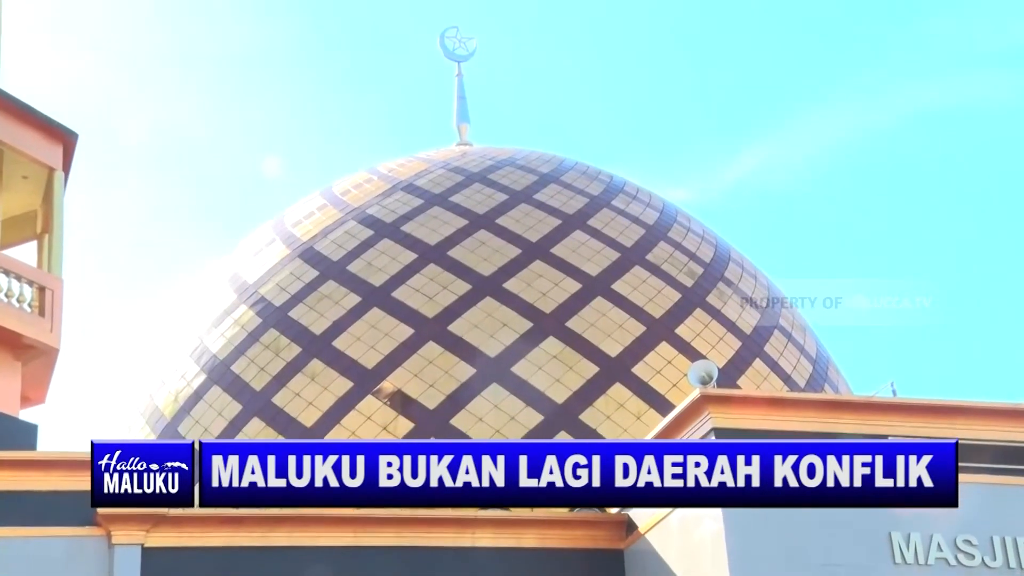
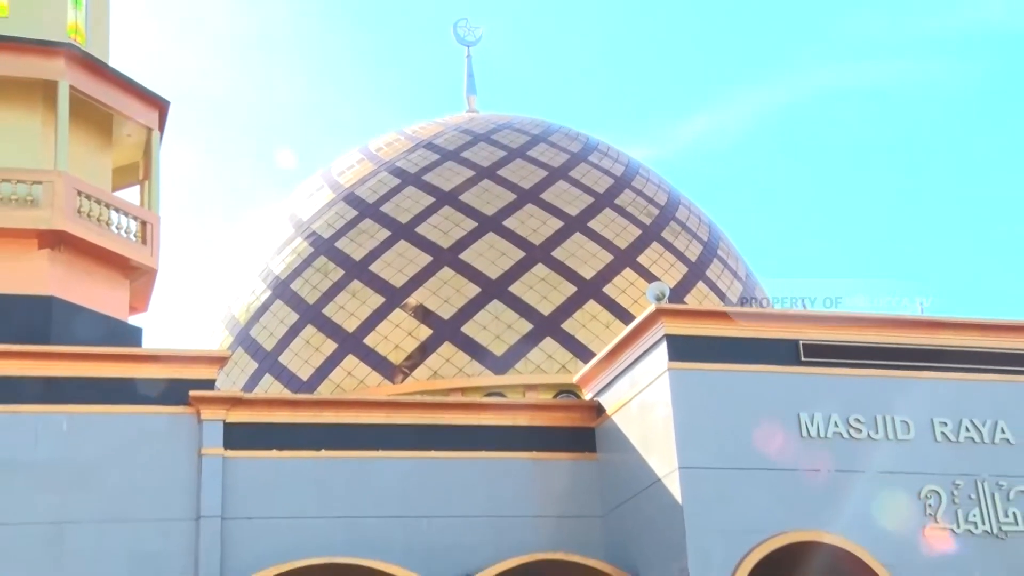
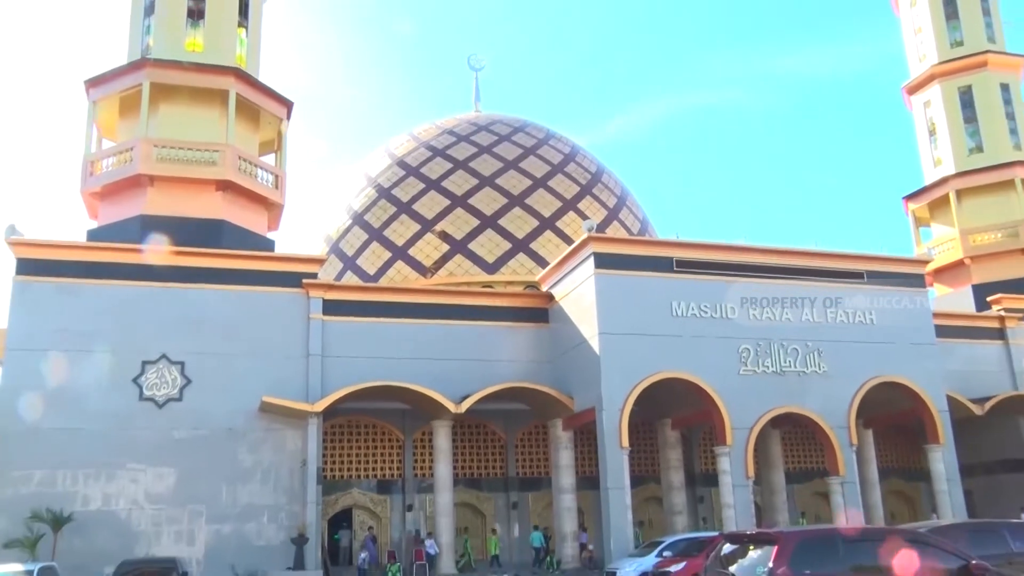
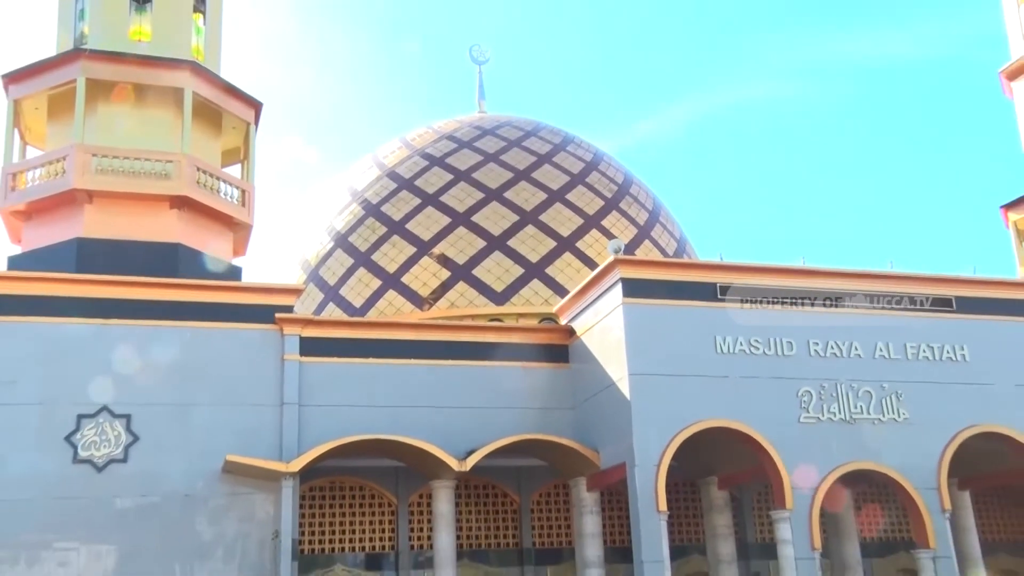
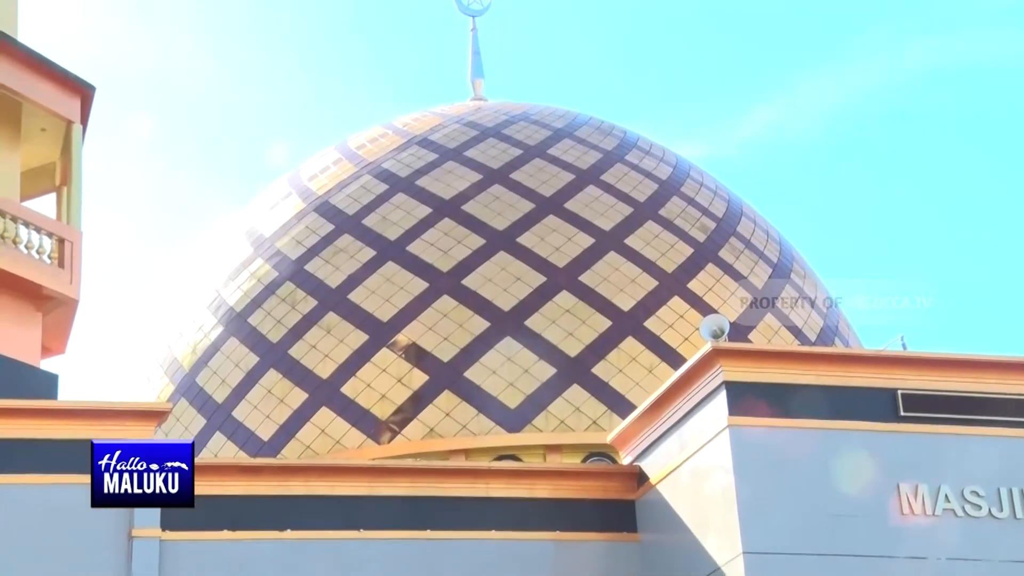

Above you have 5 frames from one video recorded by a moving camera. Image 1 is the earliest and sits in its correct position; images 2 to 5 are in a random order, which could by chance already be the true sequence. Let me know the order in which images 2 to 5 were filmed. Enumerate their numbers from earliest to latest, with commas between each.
5, 2, 4, 3
